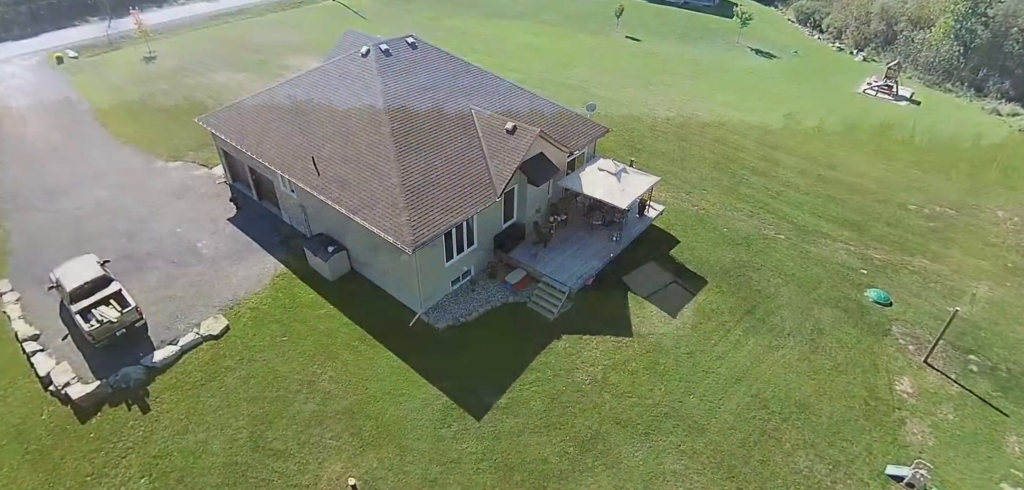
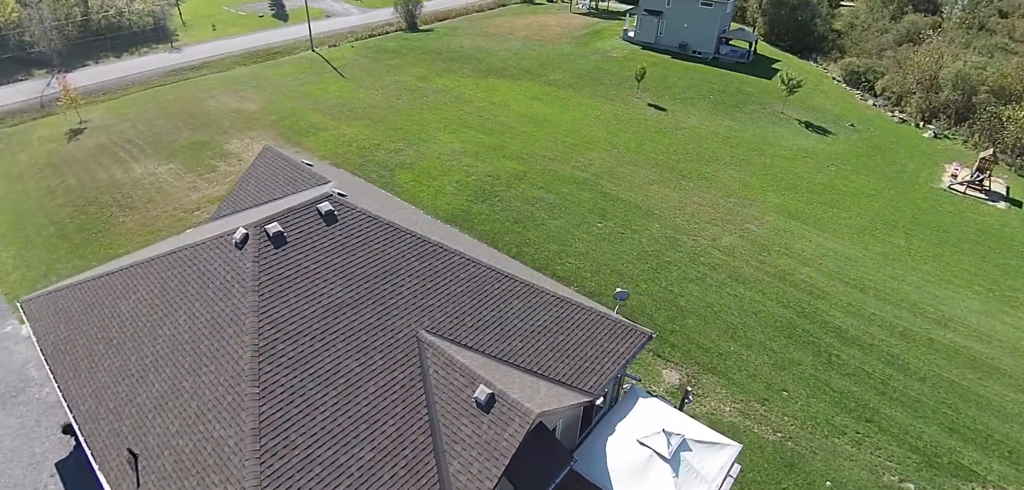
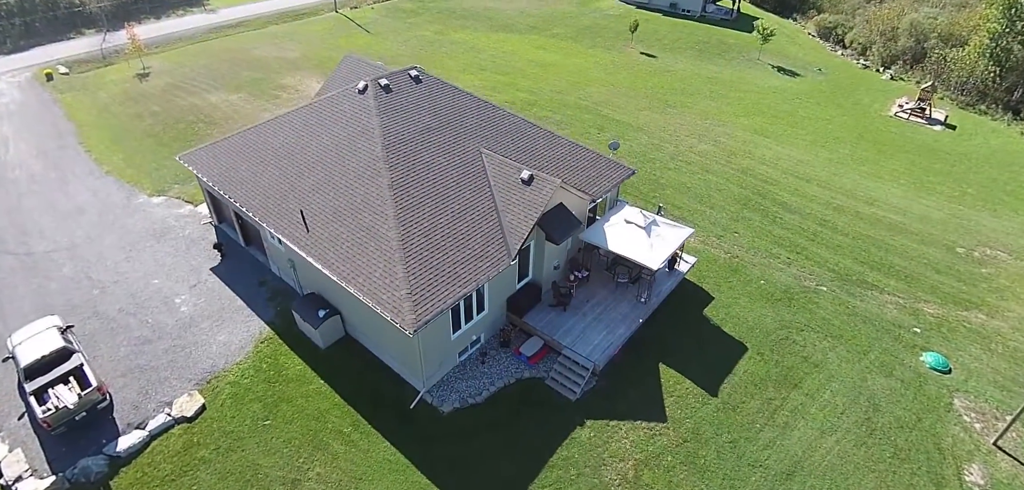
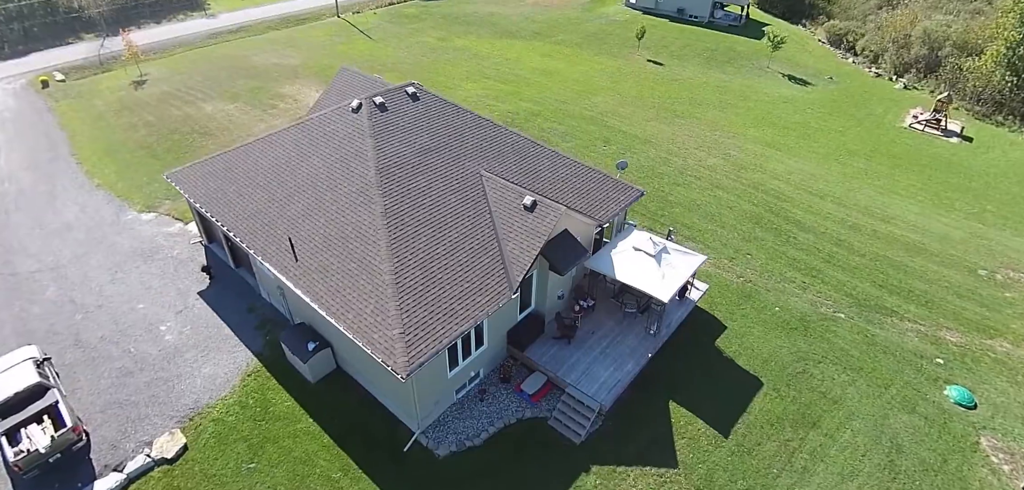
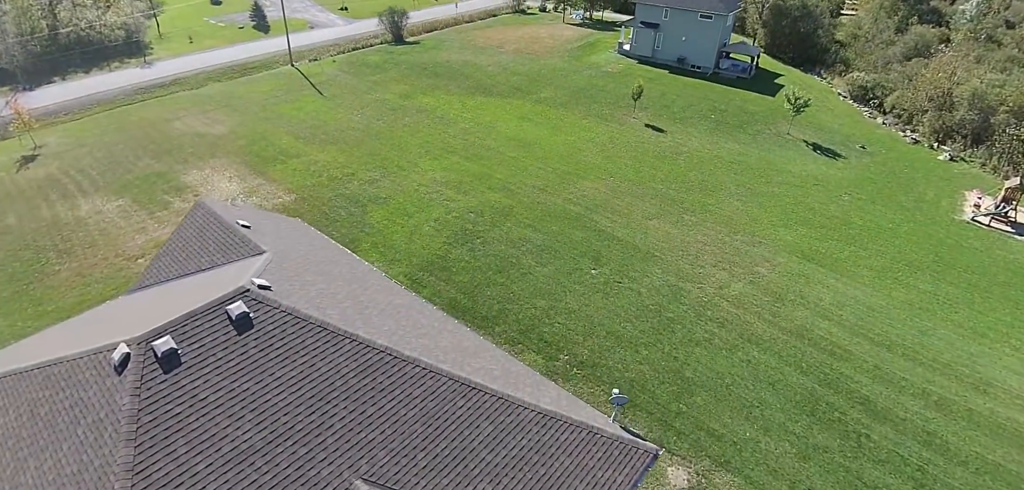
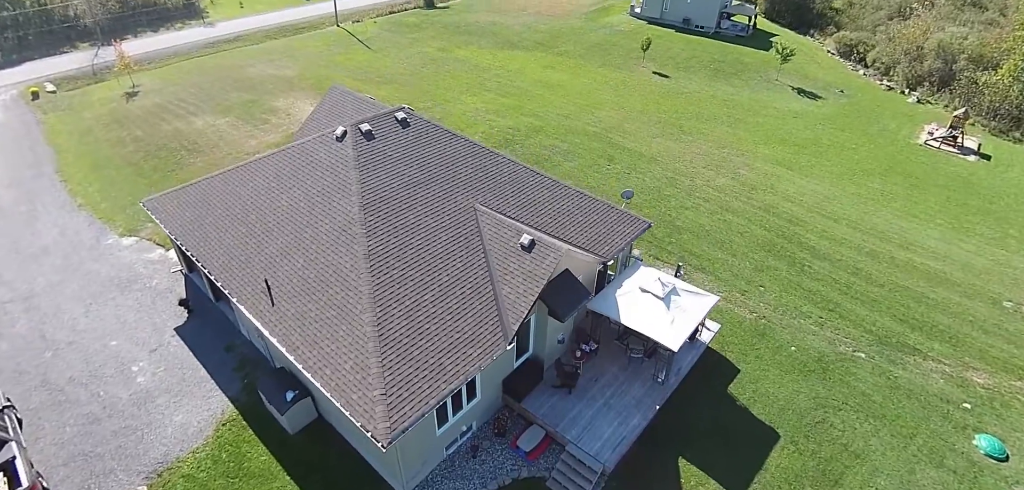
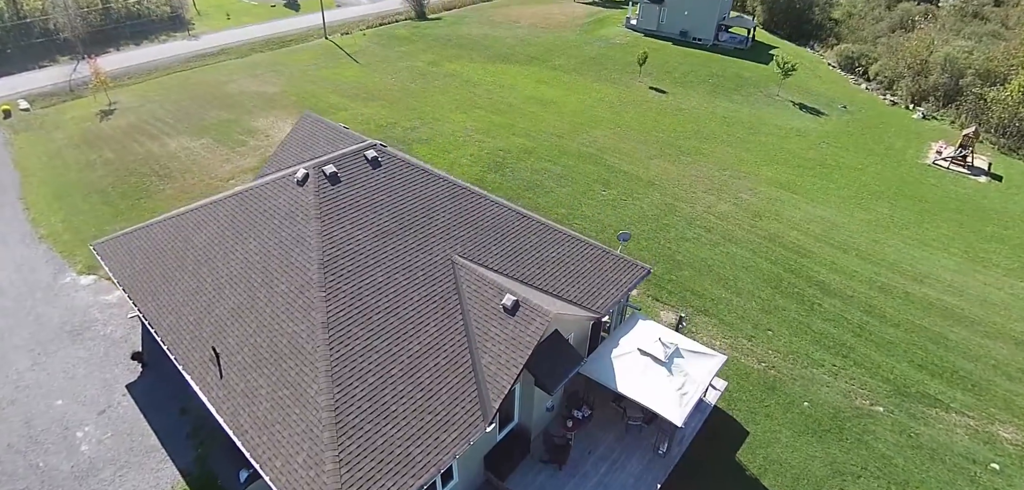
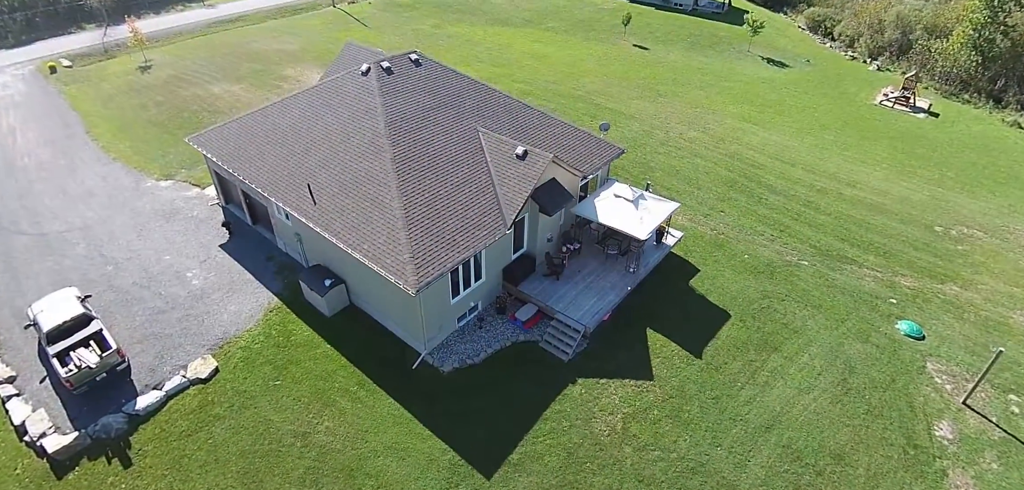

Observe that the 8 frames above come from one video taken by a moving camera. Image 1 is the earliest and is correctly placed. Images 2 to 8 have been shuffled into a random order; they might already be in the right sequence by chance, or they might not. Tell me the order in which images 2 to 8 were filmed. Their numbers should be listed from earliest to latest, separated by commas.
8, 3, 4, 6, 7, 2, 5
